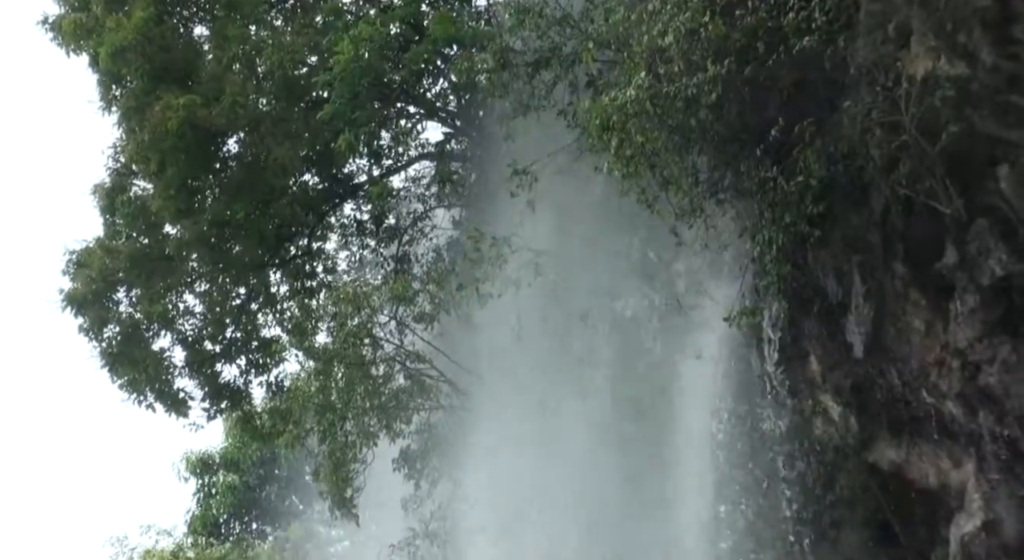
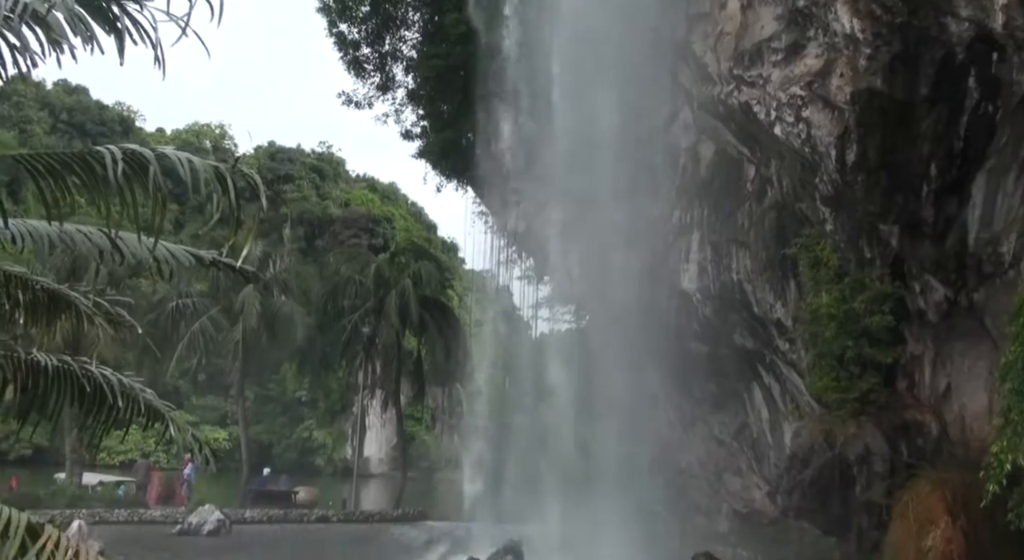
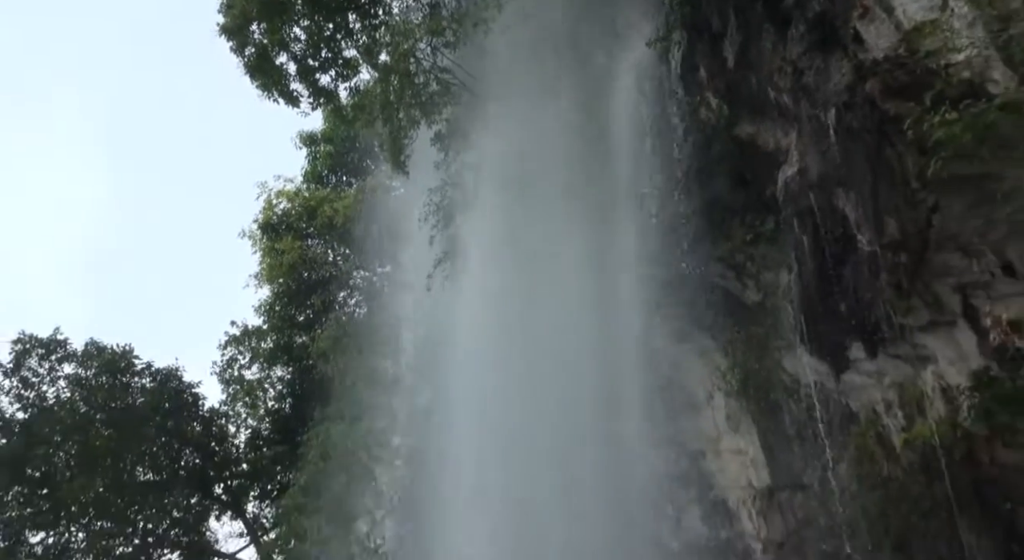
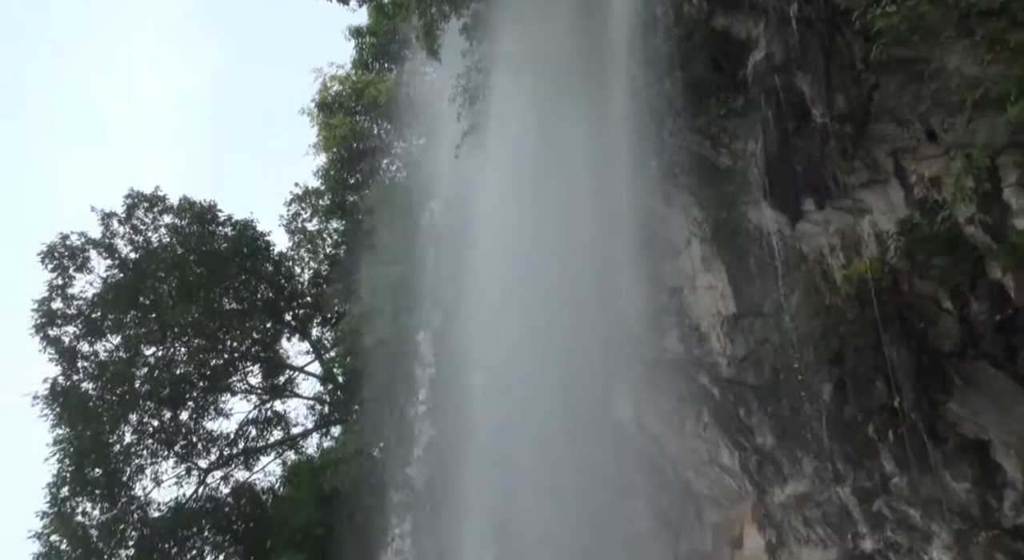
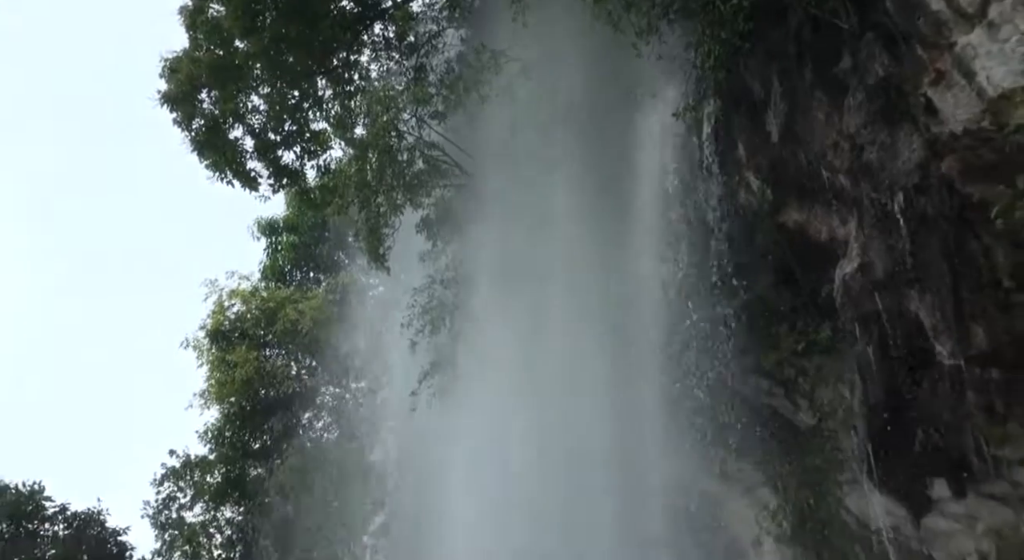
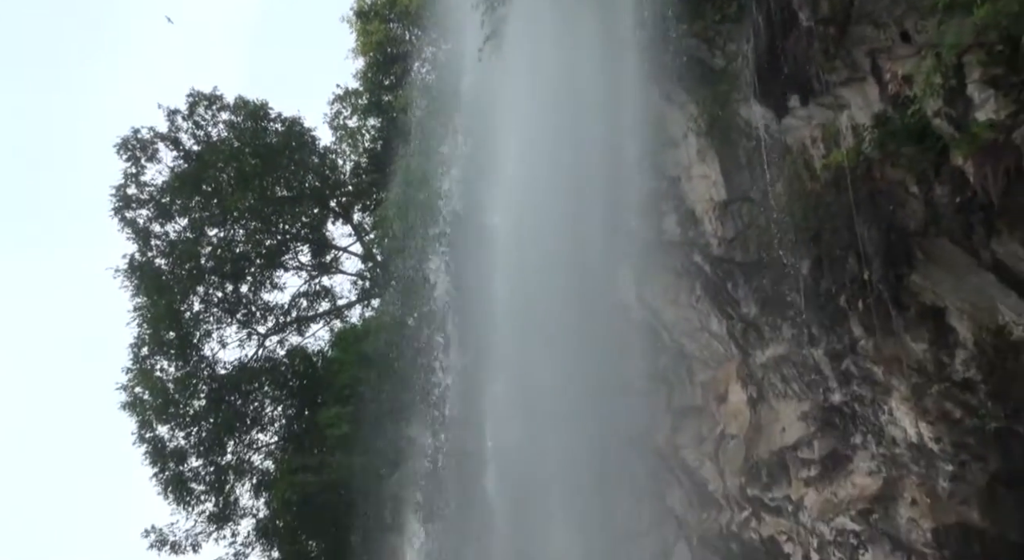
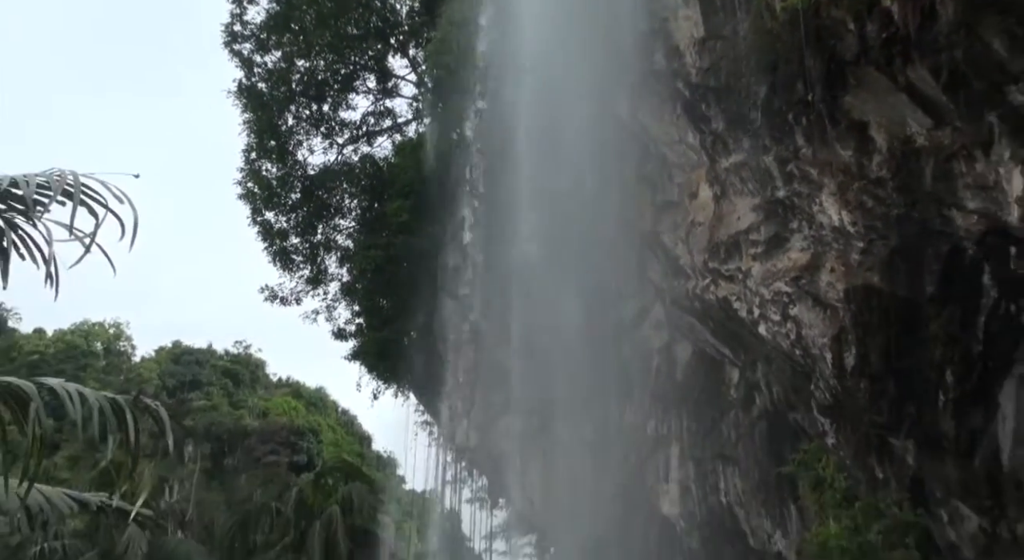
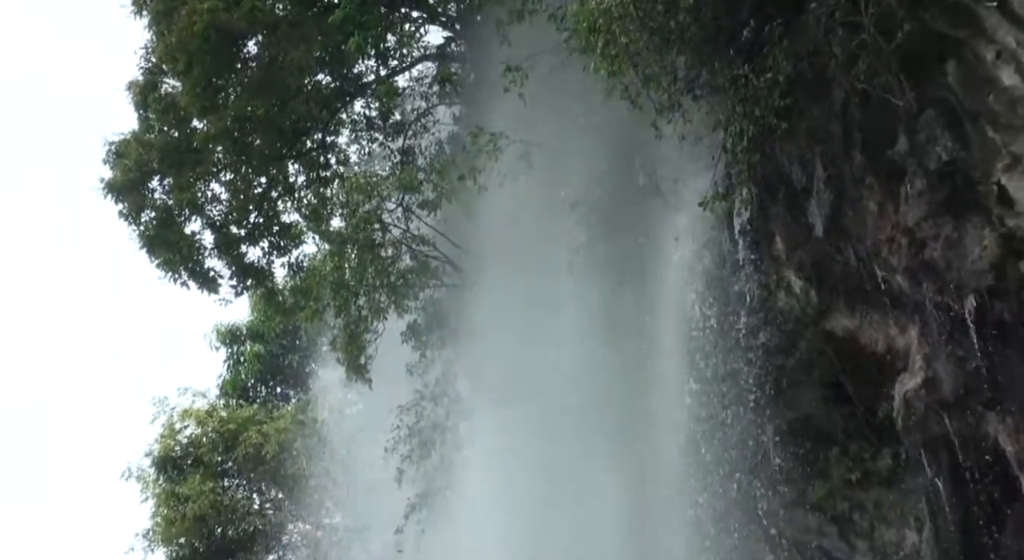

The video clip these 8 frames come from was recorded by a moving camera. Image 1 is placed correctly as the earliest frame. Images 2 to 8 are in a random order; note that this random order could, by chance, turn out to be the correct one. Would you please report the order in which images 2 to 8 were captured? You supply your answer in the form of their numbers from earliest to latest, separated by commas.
8, 5, 3, 4, 6, 7, 2
